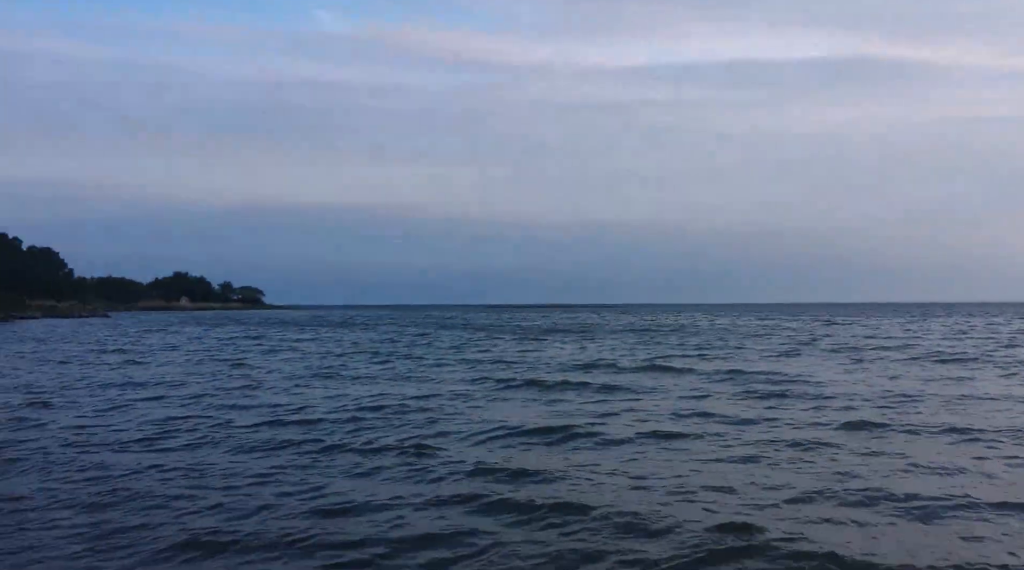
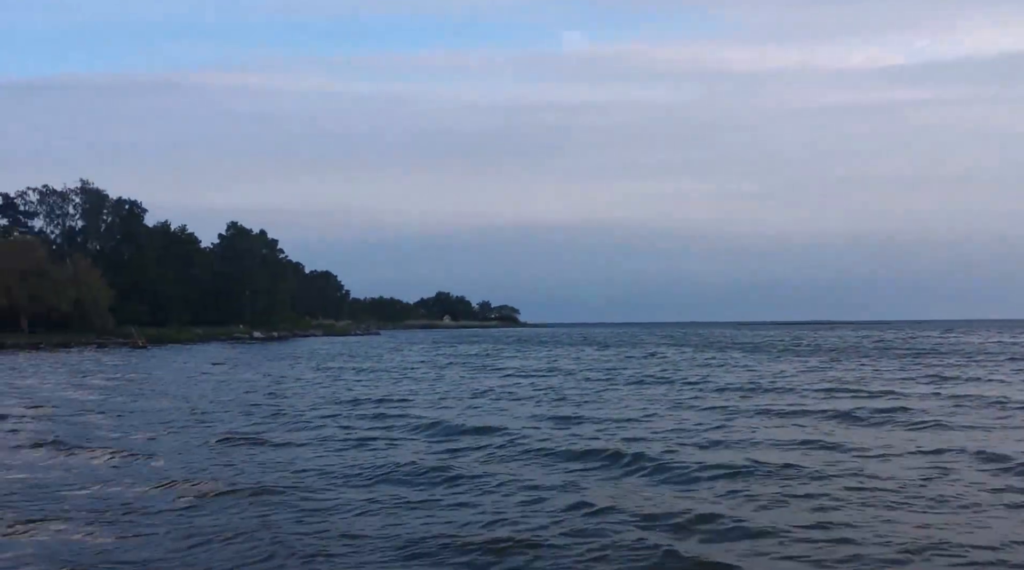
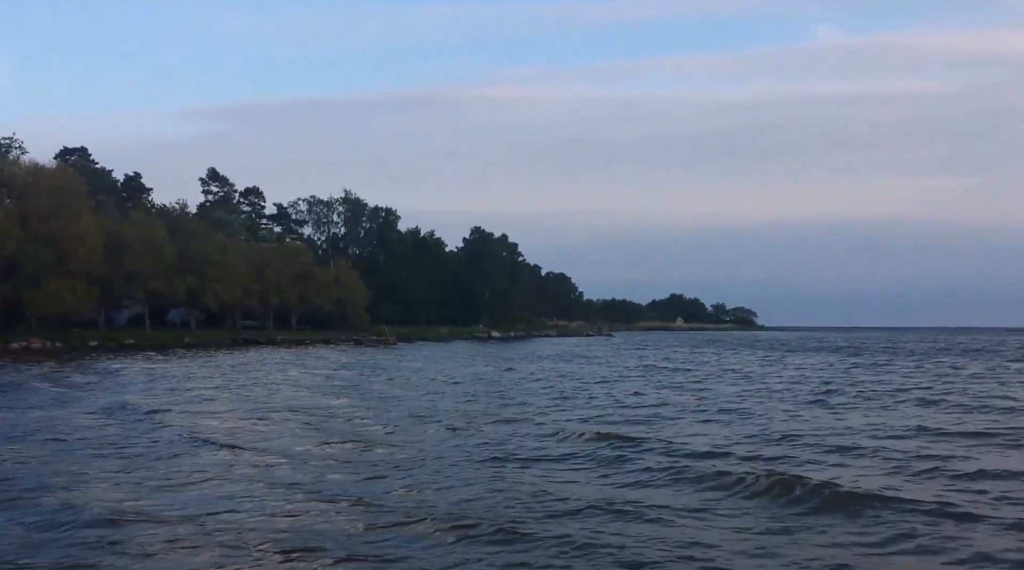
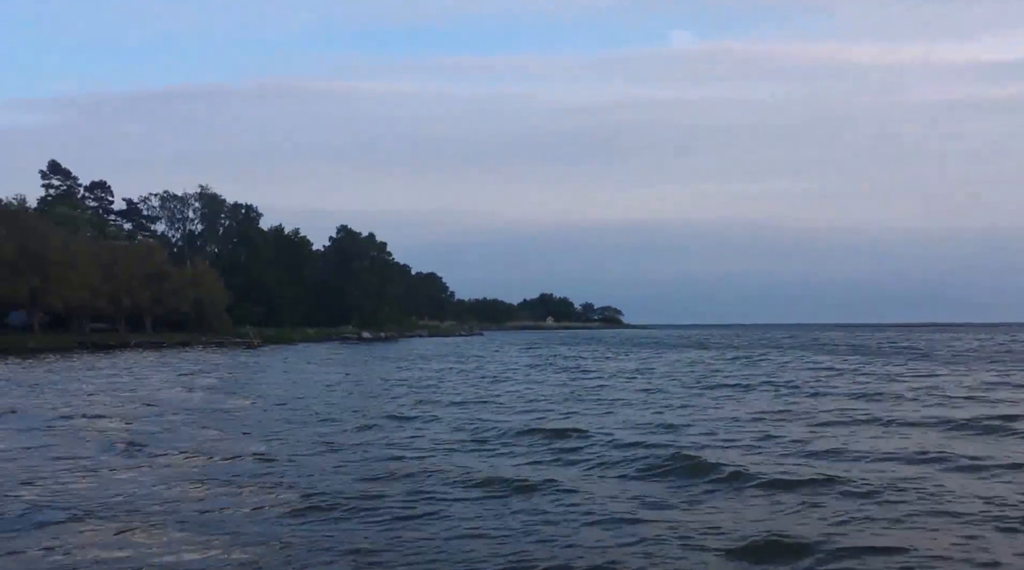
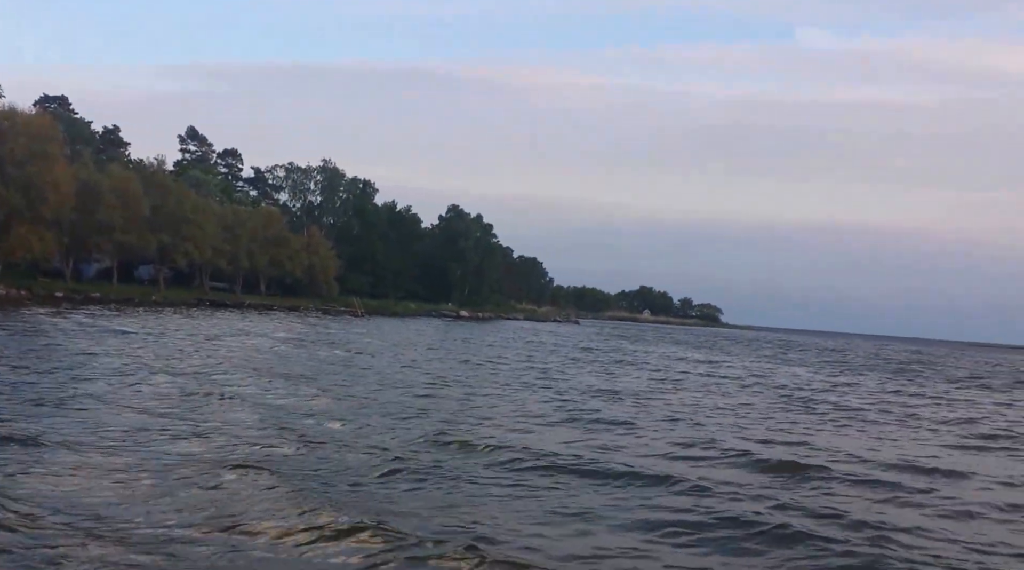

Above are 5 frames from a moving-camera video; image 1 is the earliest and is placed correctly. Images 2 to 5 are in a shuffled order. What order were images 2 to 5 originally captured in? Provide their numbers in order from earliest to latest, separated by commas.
2, 4, 3, 5
